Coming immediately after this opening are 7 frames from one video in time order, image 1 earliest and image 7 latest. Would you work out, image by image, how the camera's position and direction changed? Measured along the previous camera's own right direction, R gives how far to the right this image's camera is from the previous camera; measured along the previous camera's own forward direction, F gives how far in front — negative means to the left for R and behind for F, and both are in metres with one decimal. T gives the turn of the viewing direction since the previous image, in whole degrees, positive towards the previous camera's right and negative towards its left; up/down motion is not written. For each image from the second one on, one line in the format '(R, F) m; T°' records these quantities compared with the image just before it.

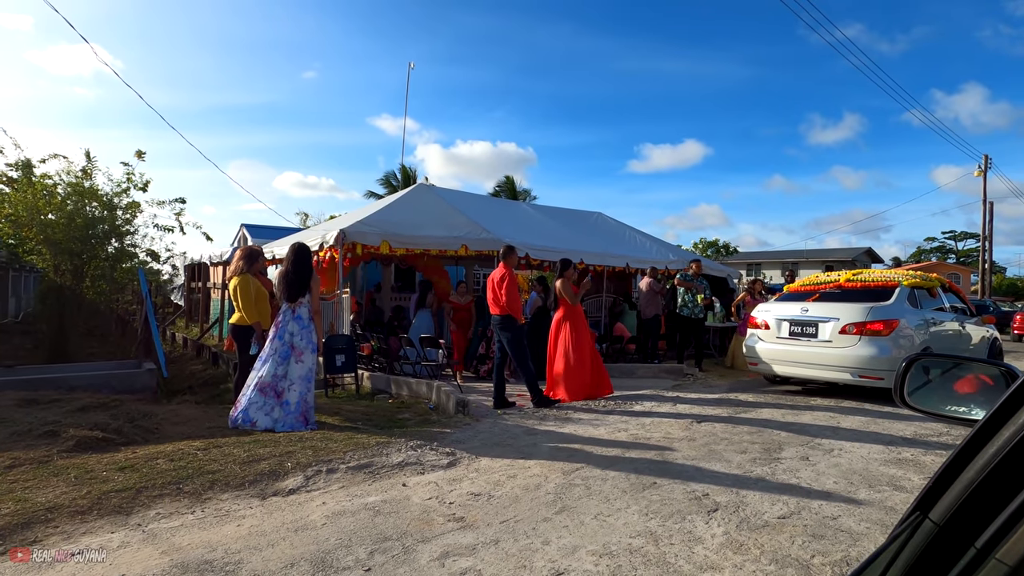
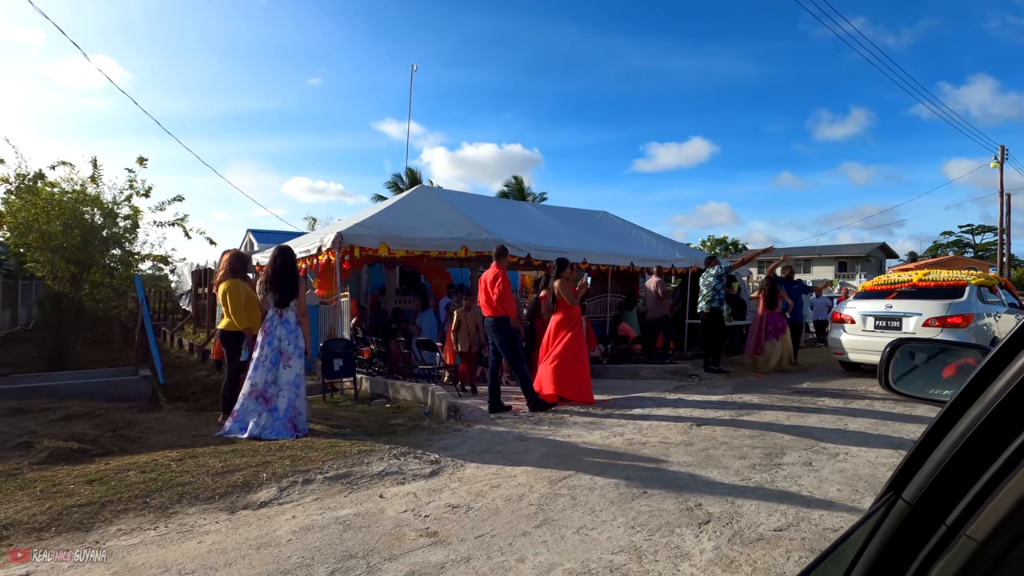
(+0.2, +0.2) m; -1°
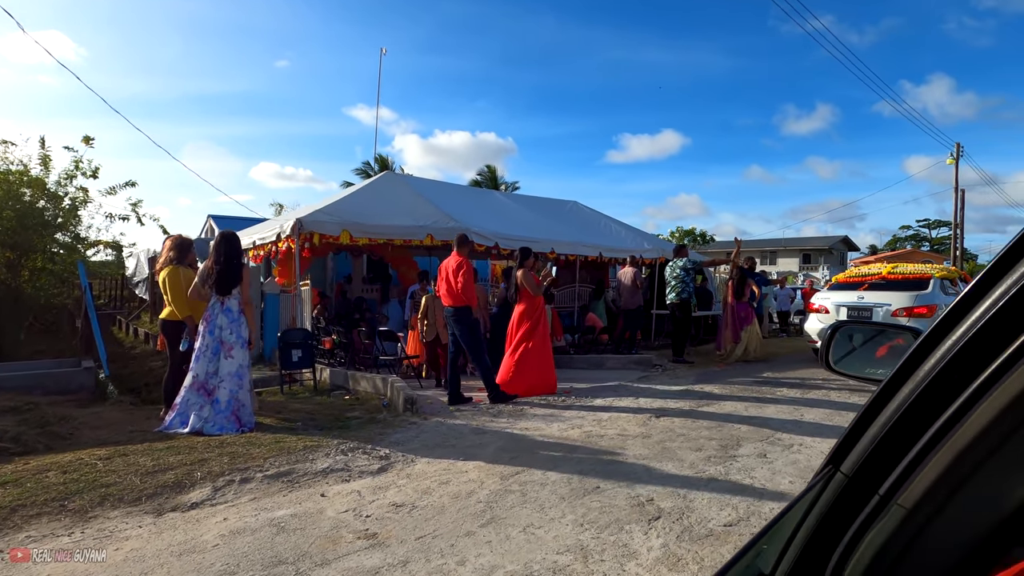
(+0.2, +0.2) m; +3°
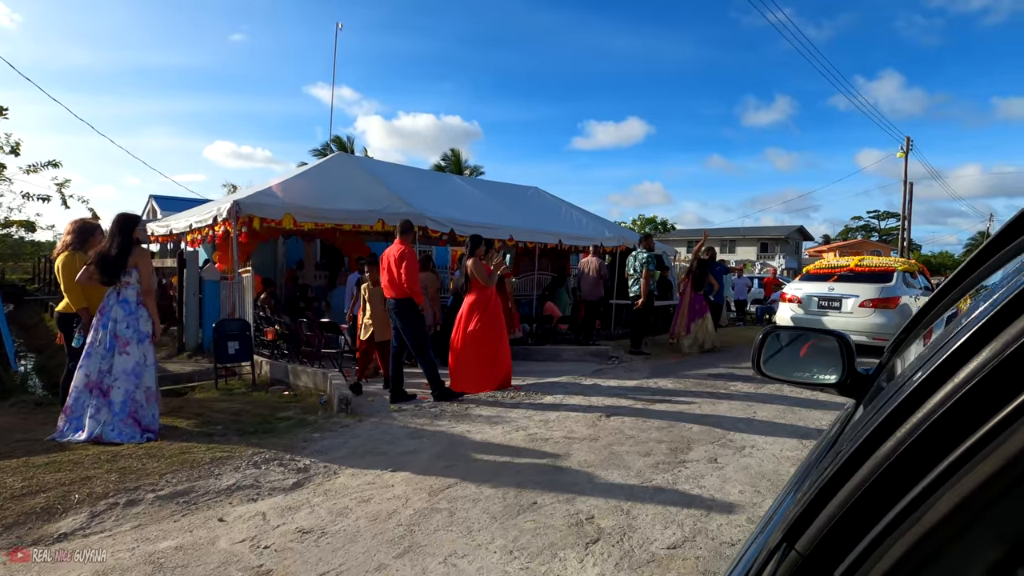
(+0.2, +0.4) m; +4°
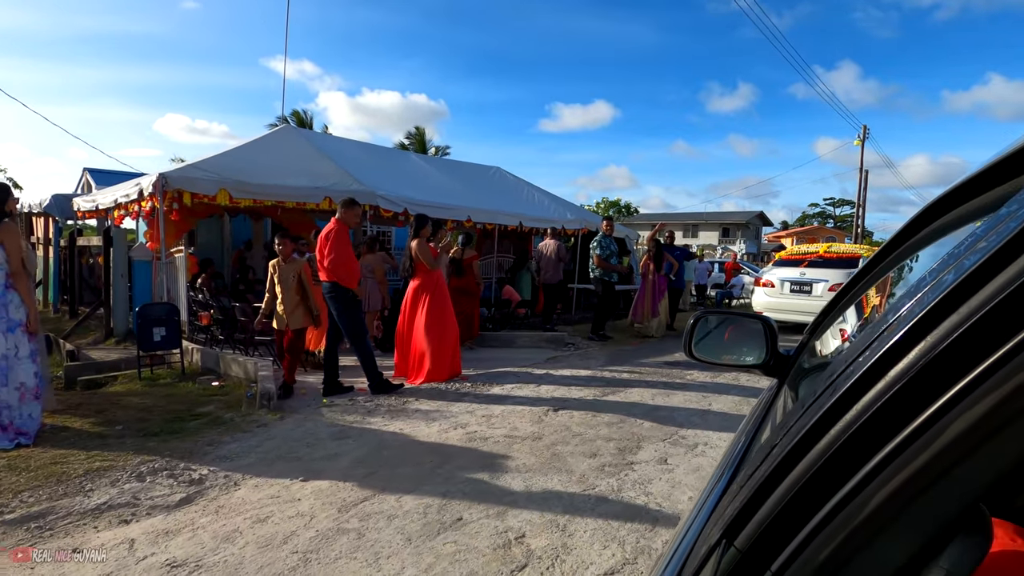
(+0.3, +0.5) m; +4°
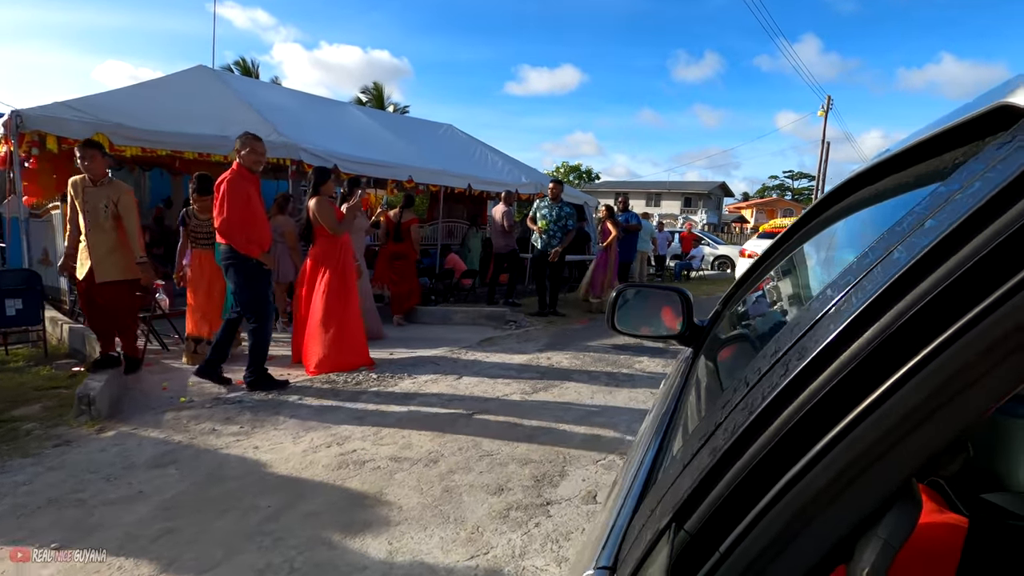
(+0.5, +1.2) m; +4°
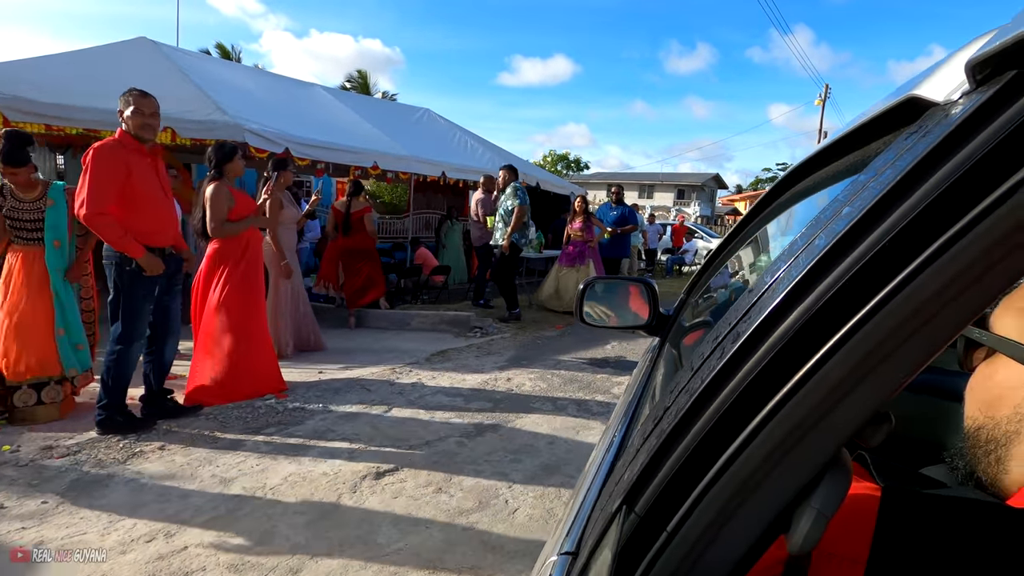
(+0.4, +1.2) m; +1°
